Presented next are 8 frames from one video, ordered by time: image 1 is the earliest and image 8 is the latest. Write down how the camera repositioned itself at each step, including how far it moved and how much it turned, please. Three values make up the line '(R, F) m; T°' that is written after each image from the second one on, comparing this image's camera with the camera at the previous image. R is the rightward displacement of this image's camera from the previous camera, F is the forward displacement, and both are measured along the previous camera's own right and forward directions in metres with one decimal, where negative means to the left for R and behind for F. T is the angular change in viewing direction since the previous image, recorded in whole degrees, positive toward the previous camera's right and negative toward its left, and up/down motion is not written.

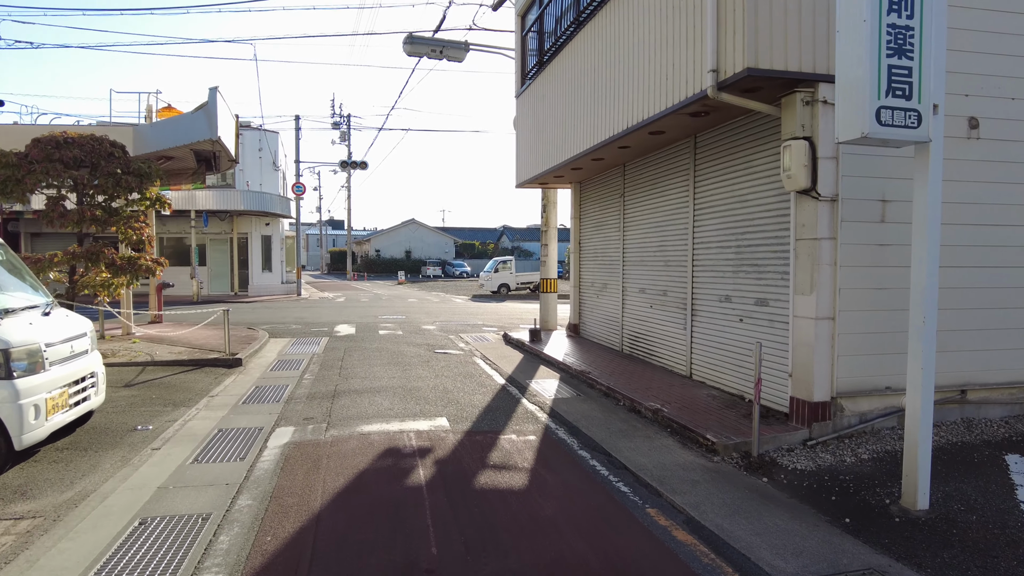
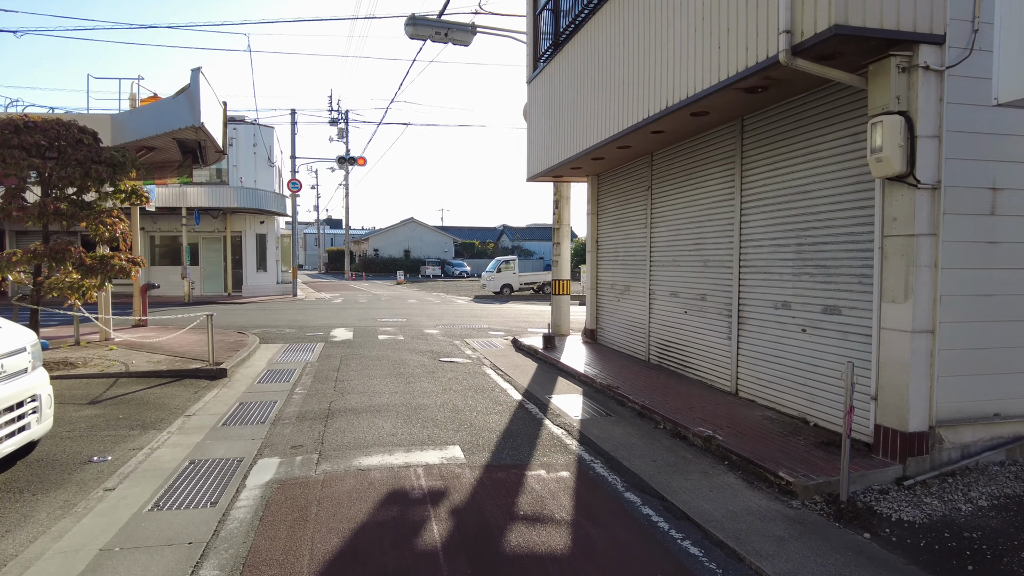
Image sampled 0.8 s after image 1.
(-0.2, +1.1) m; 0°
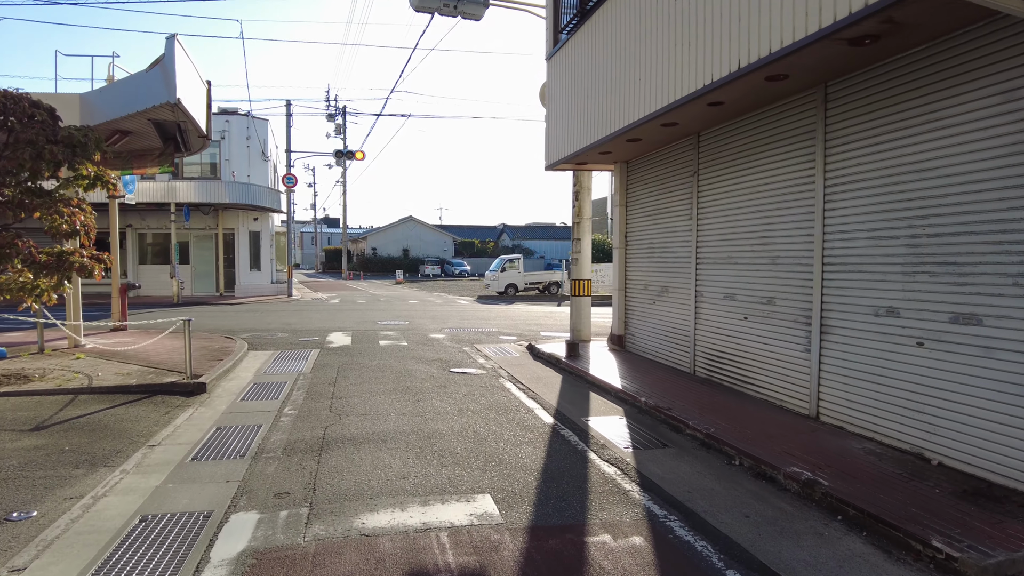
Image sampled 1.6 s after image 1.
(-0.3, +1.4) m; 0°
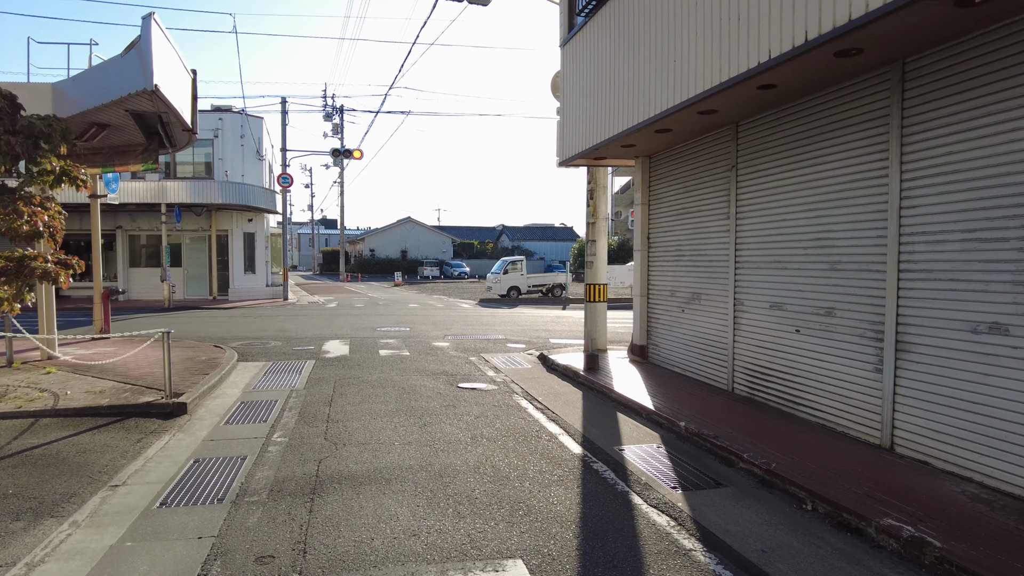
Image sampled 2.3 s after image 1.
(-0.2, +0.9) m; 0°
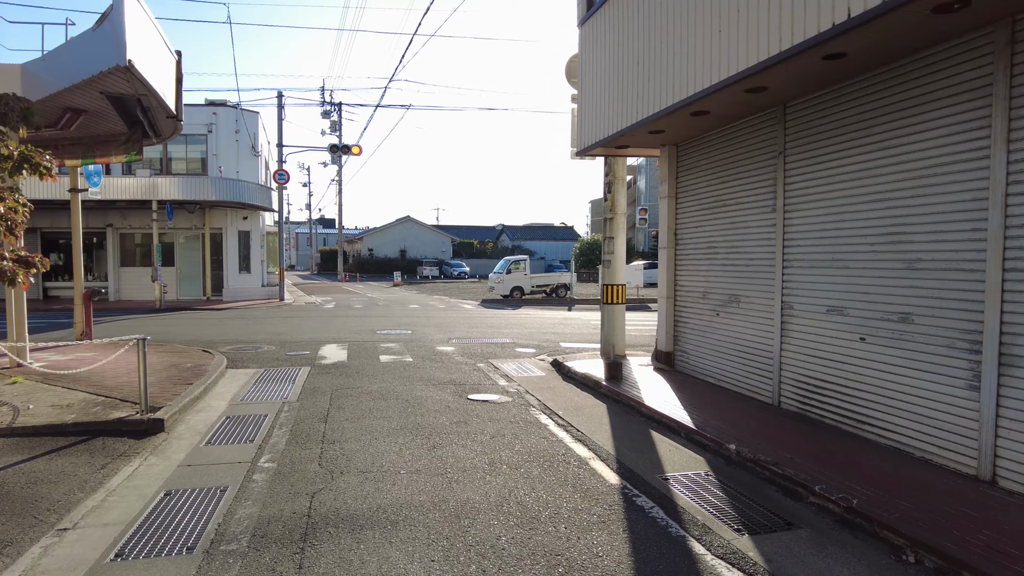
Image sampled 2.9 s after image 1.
(-0.2, +0.9) m; 0°
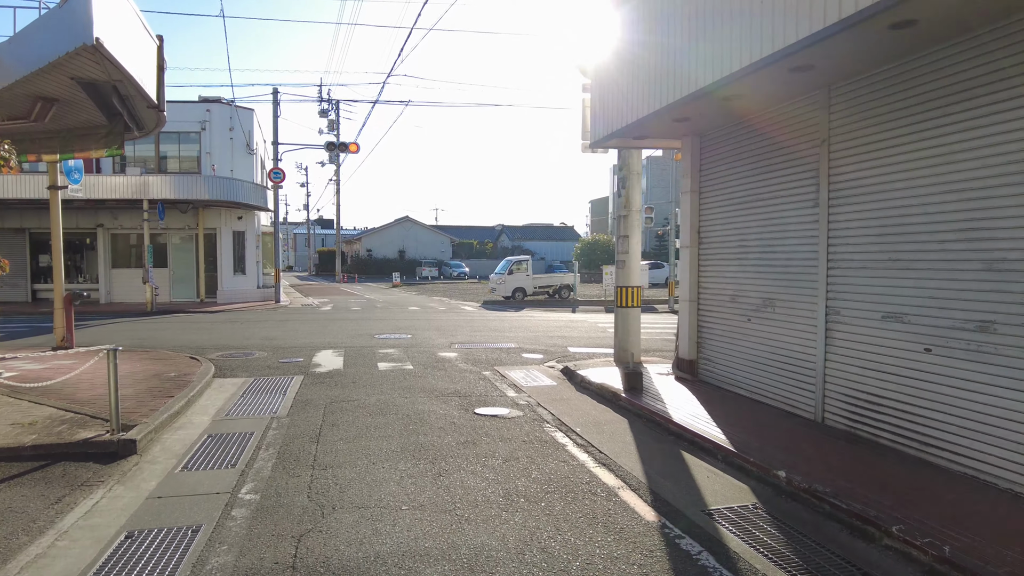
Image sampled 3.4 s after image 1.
(-0.1, +0.7) m; 0°
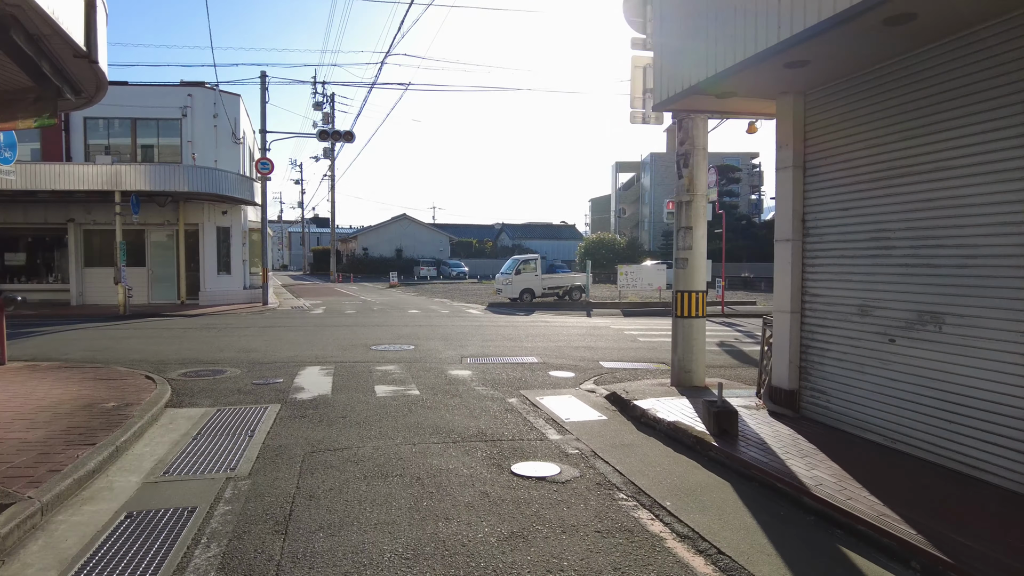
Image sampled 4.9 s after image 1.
(-0.4, +2.2) m; 0°
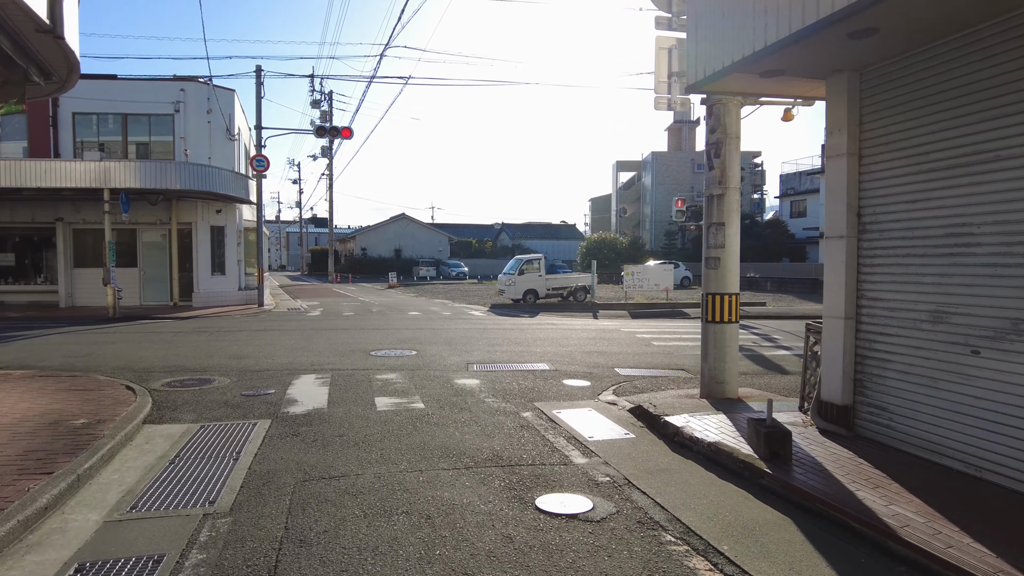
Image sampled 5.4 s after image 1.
(-0.2, +0.8) m; 0°
